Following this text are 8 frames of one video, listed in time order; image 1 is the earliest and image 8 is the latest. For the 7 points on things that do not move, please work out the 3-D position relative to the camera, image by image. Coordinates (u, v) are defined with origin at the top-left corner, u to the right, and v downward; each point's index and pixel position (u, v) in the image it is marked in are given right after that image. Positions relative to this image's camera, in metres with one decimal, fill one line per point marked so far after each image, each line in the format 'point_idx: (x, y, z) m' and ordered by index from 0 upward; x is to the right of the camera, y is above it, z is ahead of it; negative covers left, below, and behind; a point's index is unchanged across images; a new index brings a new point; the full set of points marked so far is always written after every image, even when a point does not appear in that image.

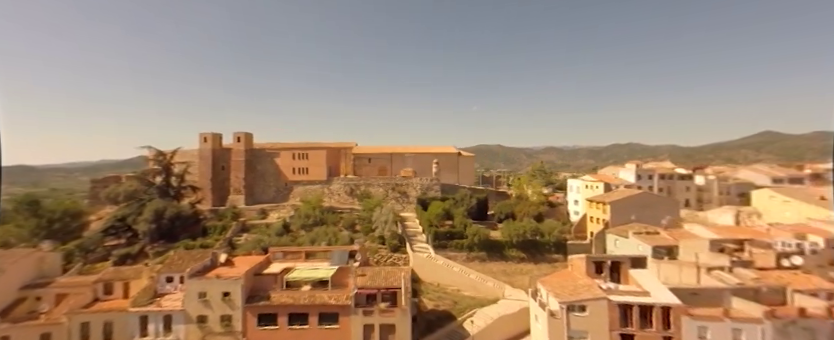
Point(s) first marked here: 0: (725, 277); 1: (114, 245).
0: (+7.6, -2.6, +8.6) m
1: (-12.7, -3.2, +14.5) m
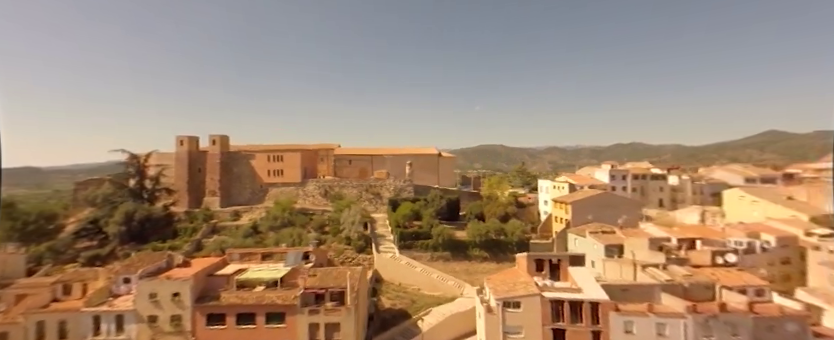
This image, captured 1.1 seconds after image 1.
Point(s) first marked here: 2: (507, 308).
0: (+6.1, -2.7, +8.9) m
1: (-14.1, -3.3, +14.7) m
2: (+2.2, -3.3, +8.1) m
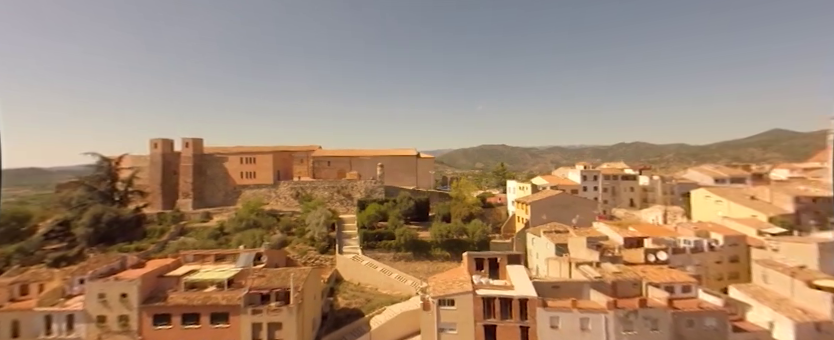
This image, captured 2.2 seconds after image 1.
0: (+4.5, -2.7, +9.2) m
1: (-15.7, -3.4, +14.9) m
2: (+0.7, -3.3, +8.4) m
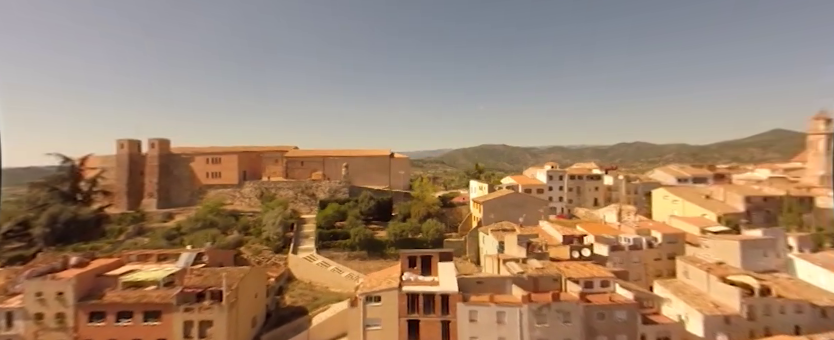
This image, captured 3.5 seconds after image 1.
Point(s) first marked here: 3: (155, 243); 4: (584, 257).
0: (+2.7, -2.7, +9.5) m
1: (-17.7, -3.4, +14.9) m
2: (-1.2, -3.3, +8.6) m
3: (-10.7, -3.0, +14.1) m
4: (+5.1, -2.7, +10.7) m
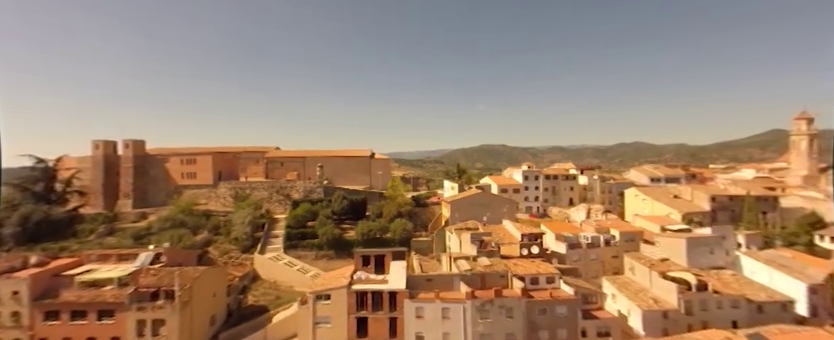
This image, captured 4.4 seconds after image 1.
0: (+1.3, -2.7, +9.8) m
1: (-19.1, -3.5, +14.9) m
2: (-2.6, -3.3, +8.8) m
3: (-12.1, -3.0, +14.1) m
4: (+3.8, -2.7, +11.0) m
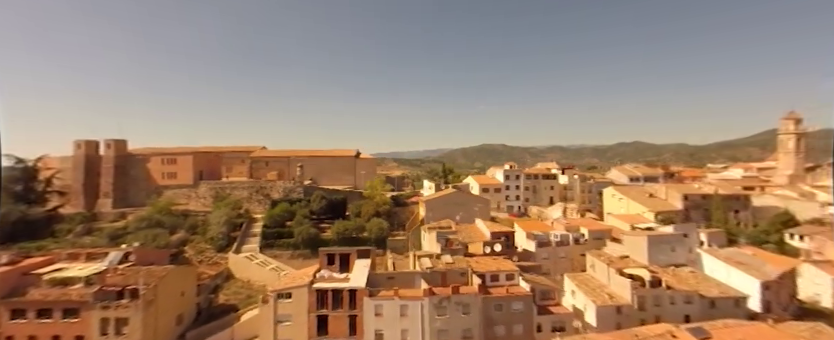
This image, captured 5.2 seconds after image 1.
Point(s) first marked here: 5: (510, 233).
0: (+0.2, -2.7, +10.0) m
1: (-20.2, -3.5, +14.9) m
2: (-3.6, -3.3, +9.0) m
3: (-13.2, -3.0, +14.2) m
4: (+2.7, -2.7, +11.2) m
5: (+3.8, -2.6, +14.0) m
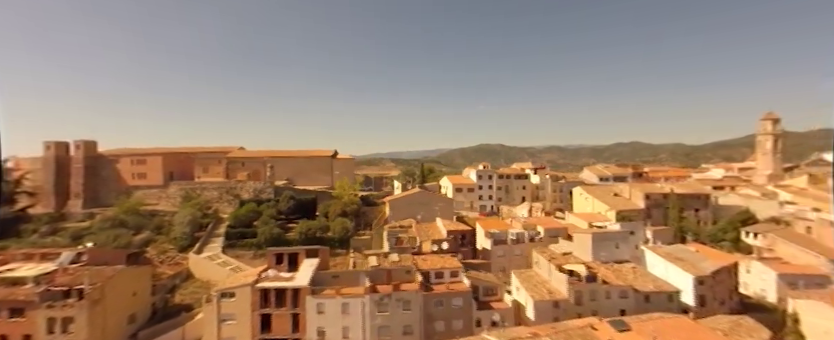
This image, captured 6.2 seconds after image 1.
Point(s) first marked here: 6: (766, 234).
0: (-1.3, -2.7, +10.3) m
1: (-21.9, -3.5, +14.7) m
2: (-5.1, -3.4, +9.2) m
3: (-14.8, -3.0, +14.2) m
4: (+1.1, -2.7, +11.6) m
5: (+2.2, -2.6, +14.4) m
6: (+16.3, -3.0, +16.0) m
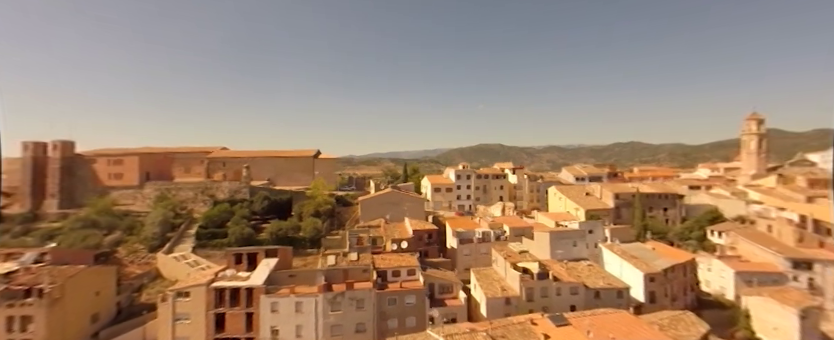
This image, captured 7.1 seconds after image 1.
0: (-2.6, -2.8, +10.5) m
1: (-23.3, -3.5, +14.7) m
2: (-6.4, -3.4, +9.4) m
3: (-16.2, -3.1, +14.3) m
4: (-0.2, -2.7, +11.8) m
5: (+0.8, -2.6, +14.6) m
6: (+14.9, -3.0, +16.5) m
